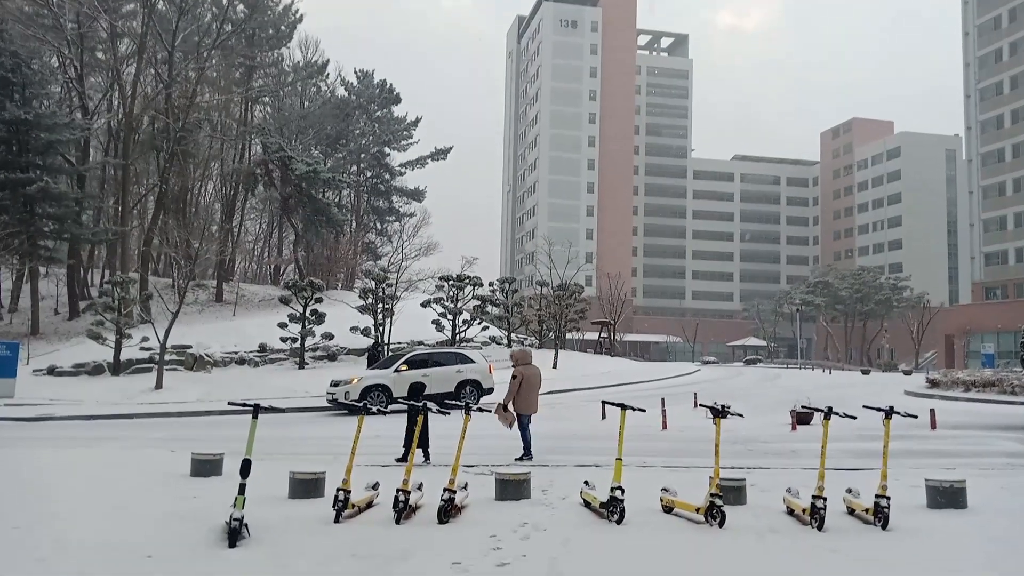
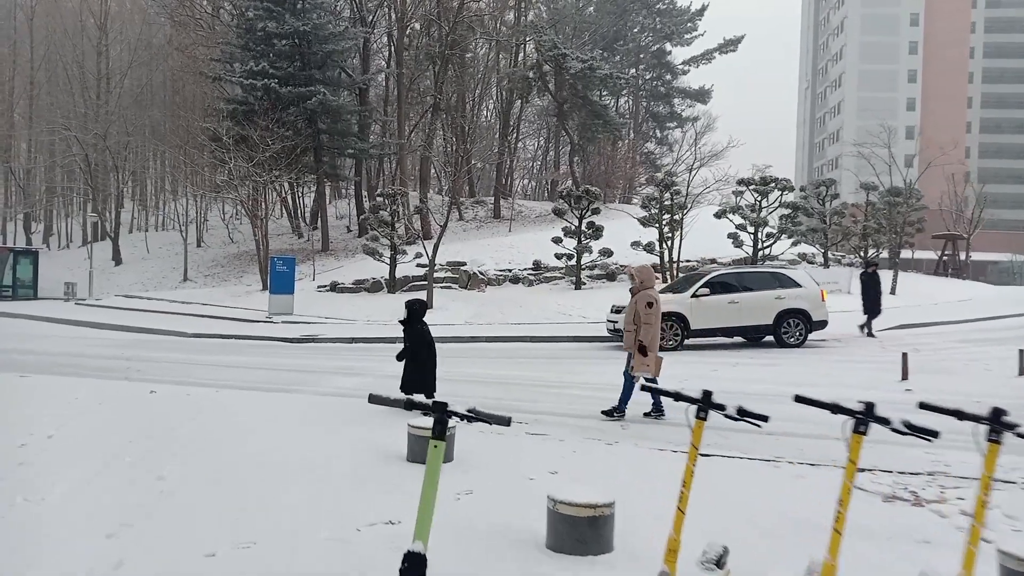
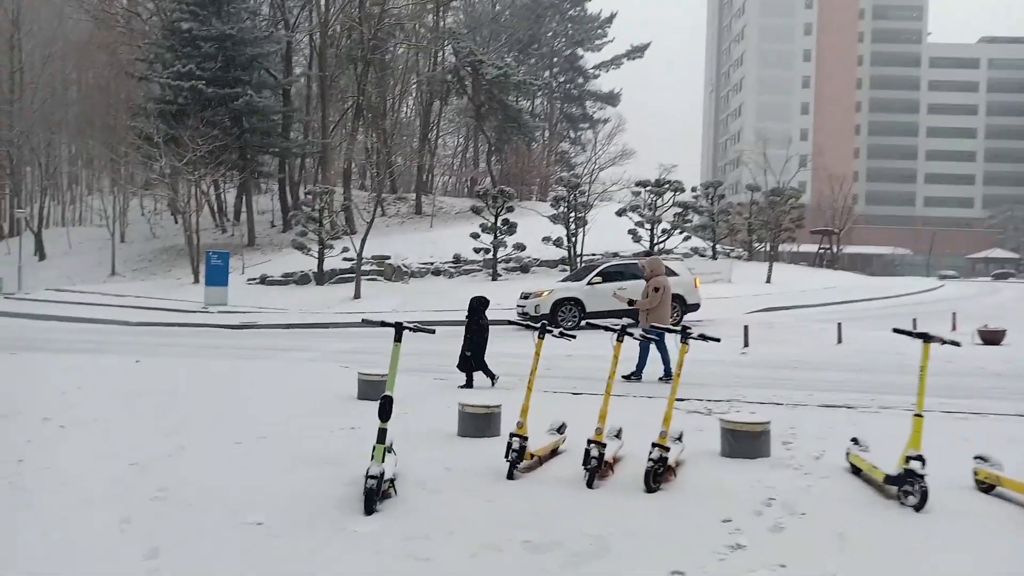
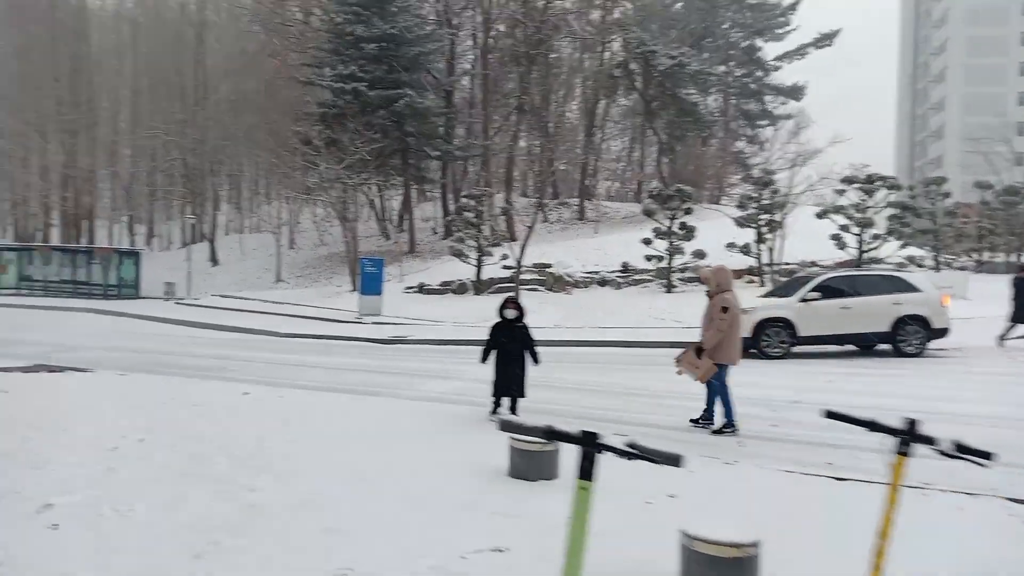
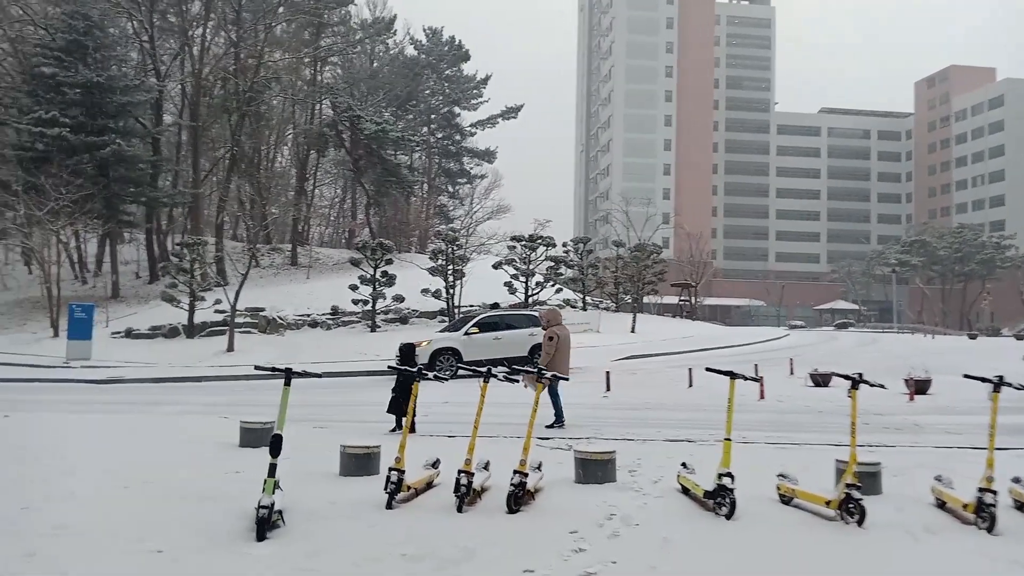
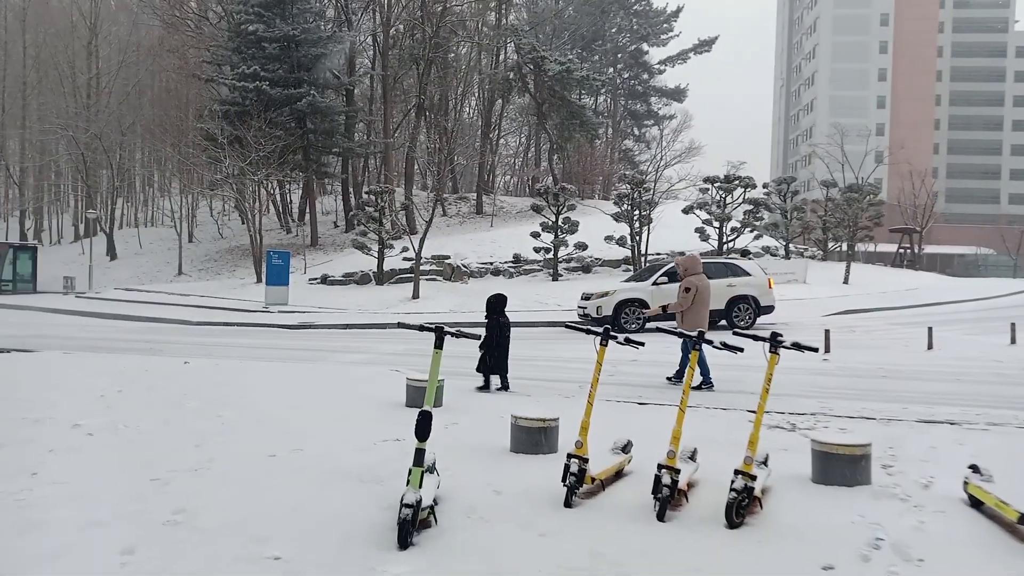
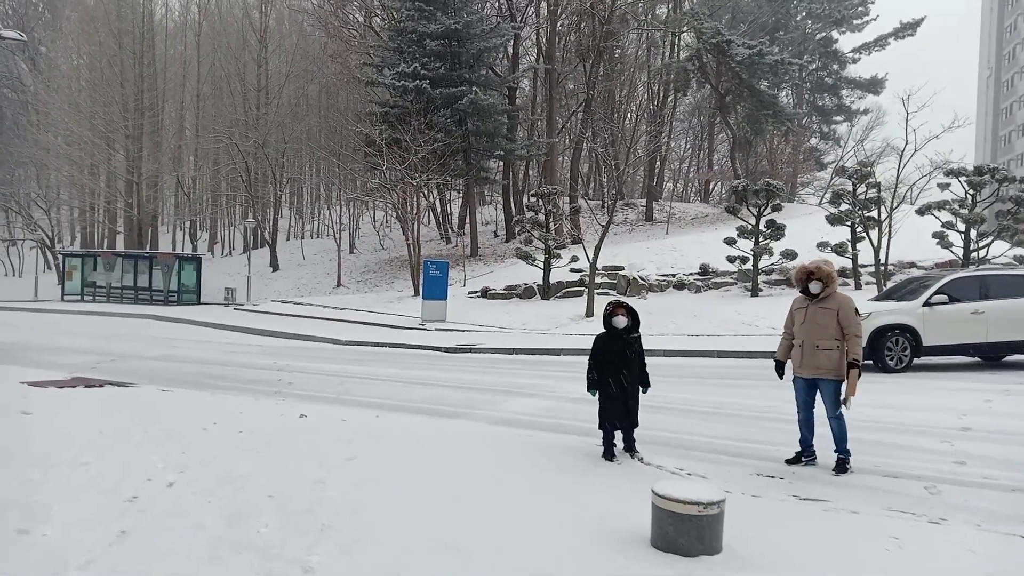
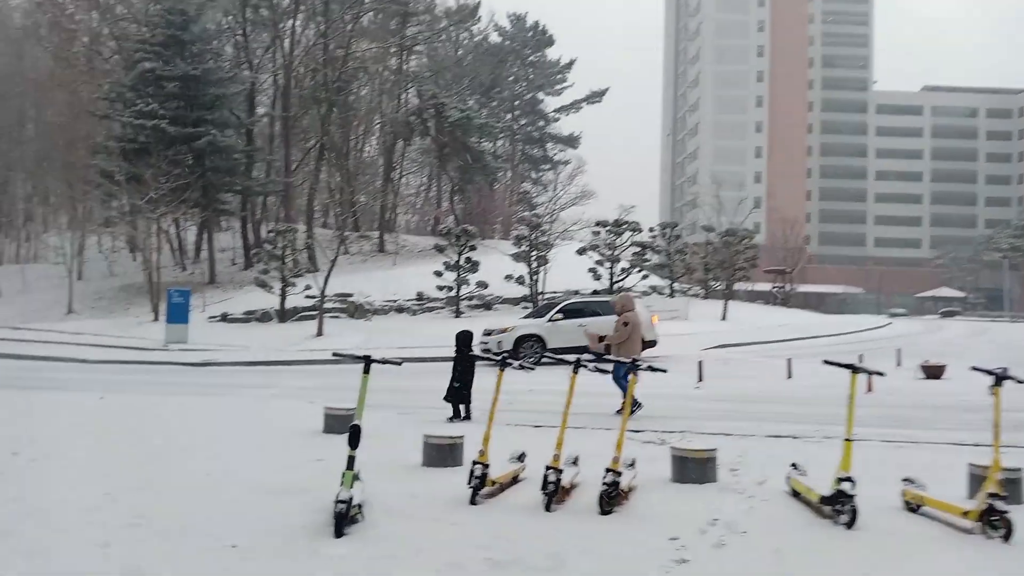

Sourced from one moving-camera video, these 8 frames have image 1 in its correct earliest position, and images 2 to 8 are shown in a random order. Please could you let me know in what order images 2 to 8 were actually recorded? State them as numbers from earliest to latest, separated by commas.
5, 8, 3, 6, 2, 4, 7
